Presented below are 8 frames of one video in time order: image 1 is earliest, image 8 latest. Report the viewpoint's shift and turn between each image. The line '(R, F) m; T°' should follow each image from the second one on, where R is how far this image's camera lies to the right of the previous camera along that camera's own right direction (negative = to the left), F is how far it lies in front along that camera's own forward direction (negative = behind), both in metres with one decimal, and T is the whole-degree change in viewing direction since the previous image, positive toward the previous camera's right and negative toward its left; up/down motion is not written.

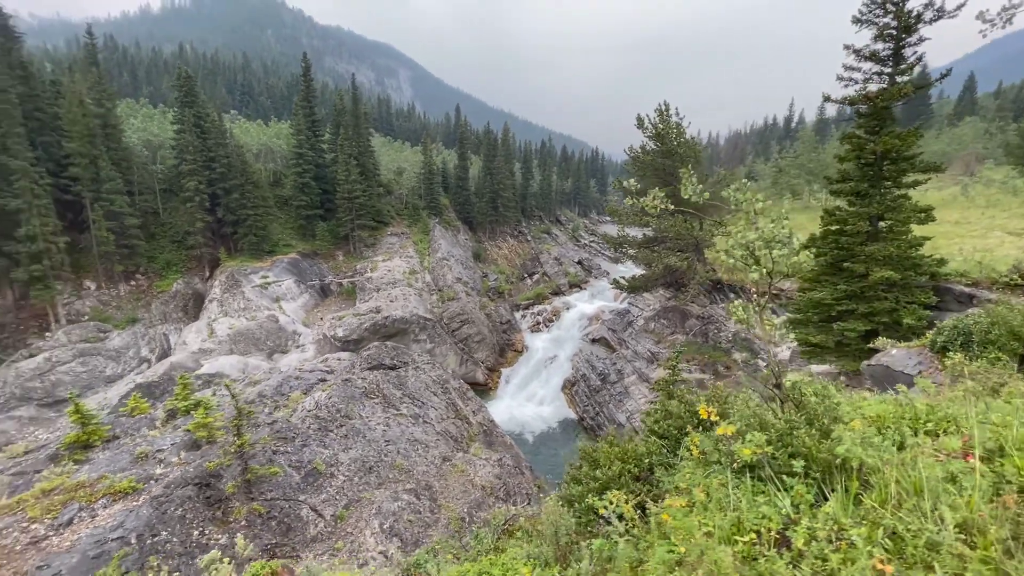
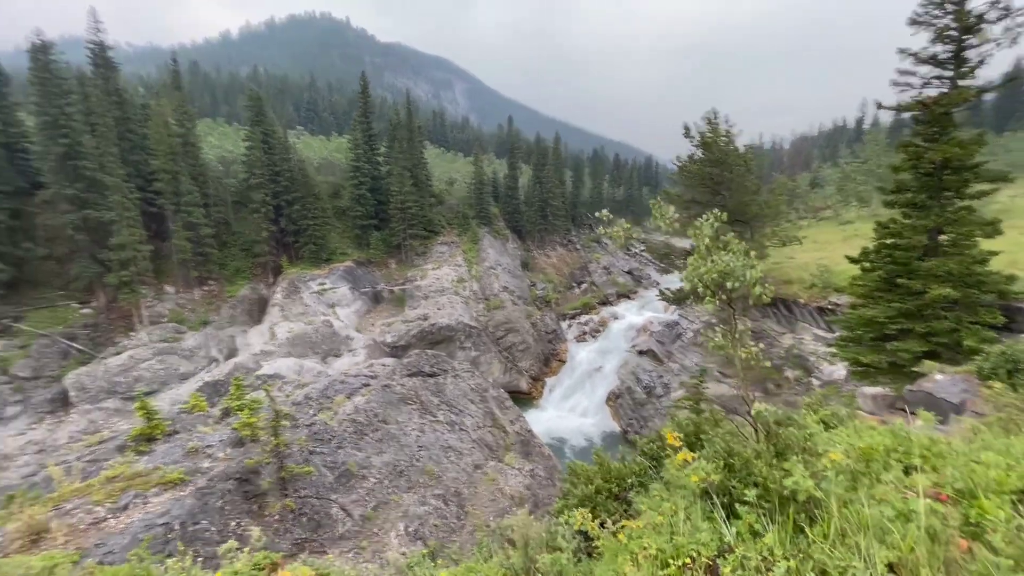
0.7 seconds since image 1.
(+0.4, -0.2) m; -6°
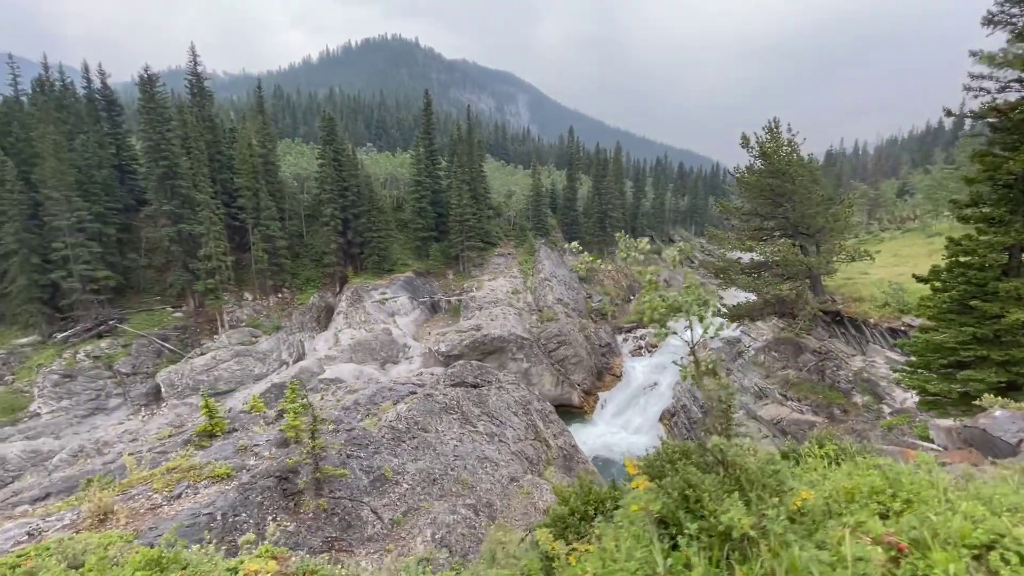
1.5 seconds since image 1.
(+0.5, -0.1) m; -7°
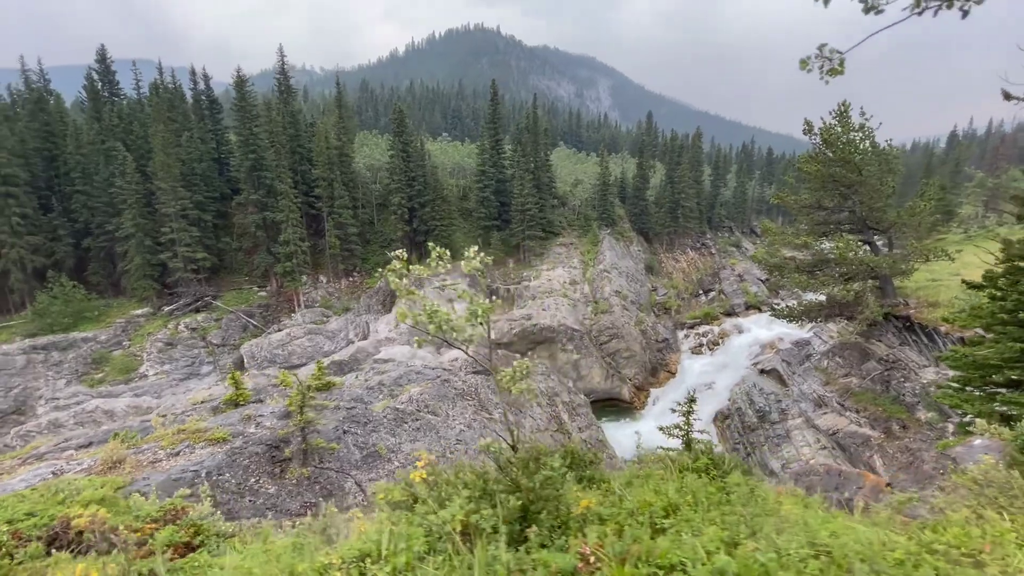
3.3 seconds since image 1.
(+1.6, -0.1) m; -9°
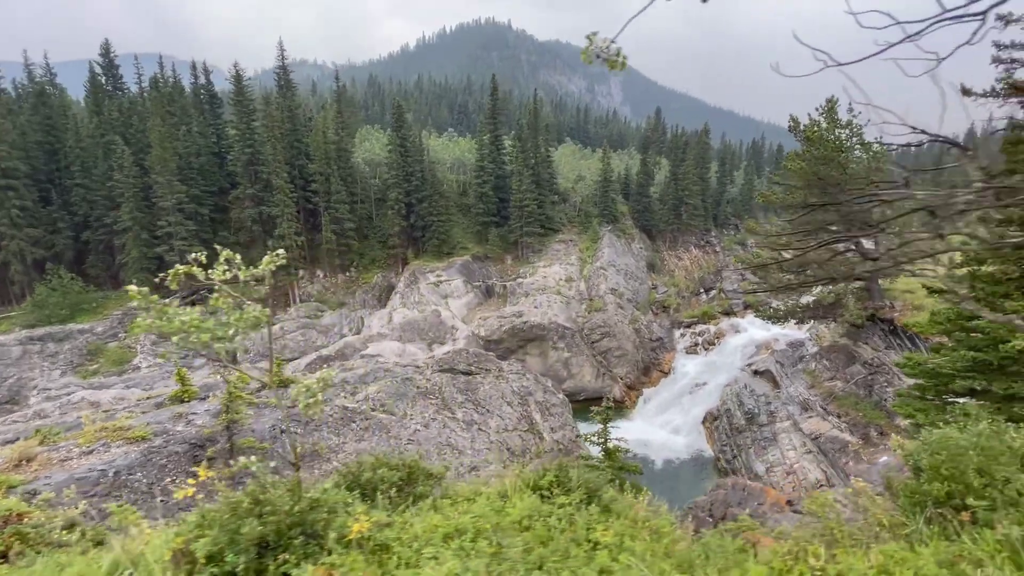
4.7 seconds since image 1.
(+1.3, +0.2) m; -1°
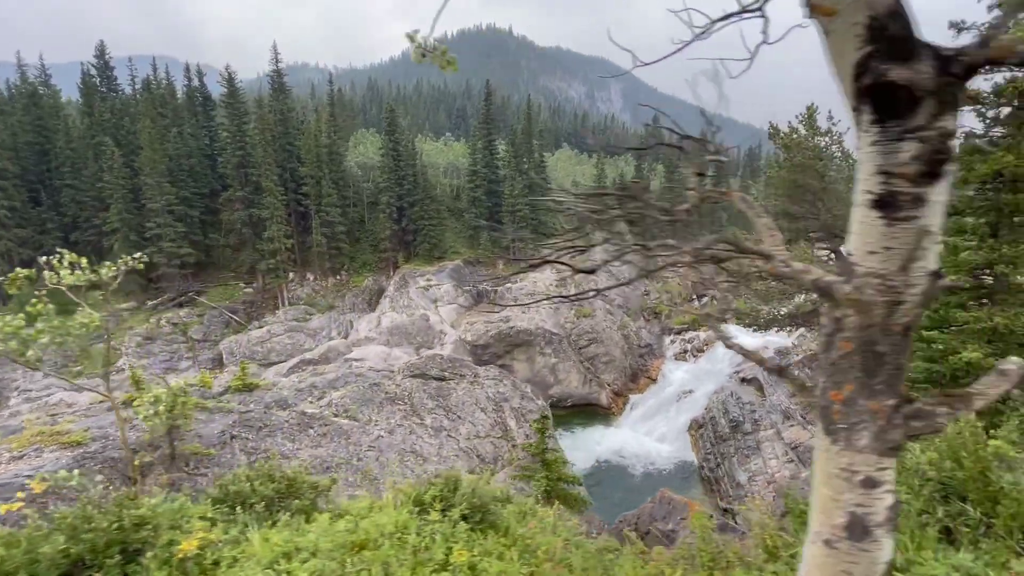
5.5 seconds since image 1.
(+0.8, +0.1) m; 0°
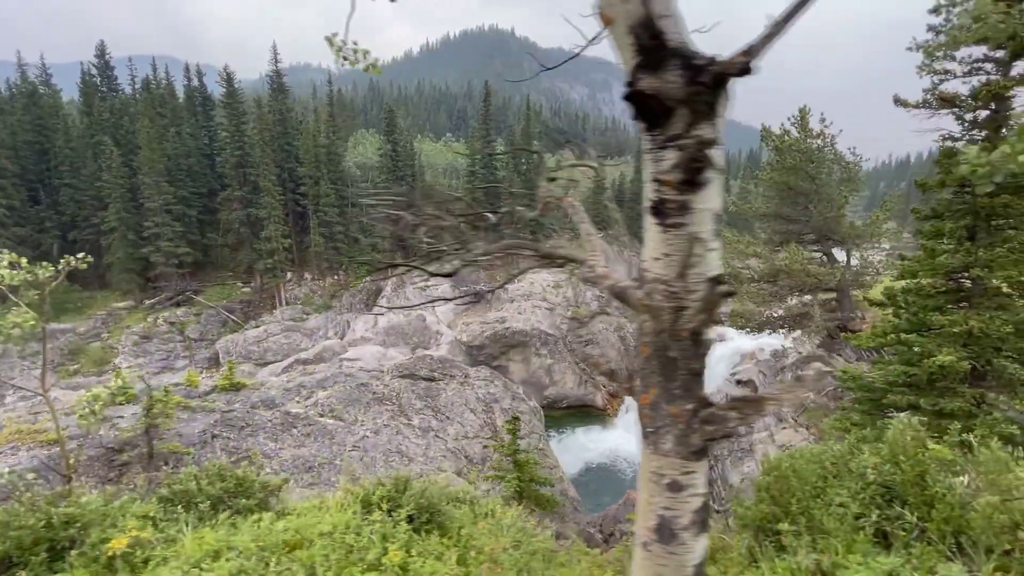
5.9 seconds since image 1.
(+0.4, 0.0) m; 0°
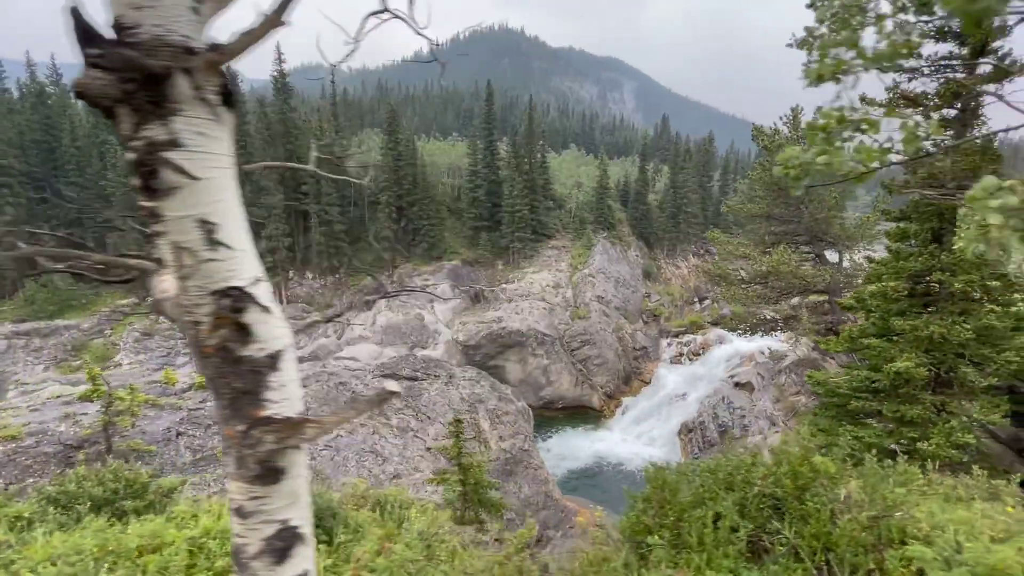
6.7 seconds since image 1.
(+0.9, +0.1) m; -1°
